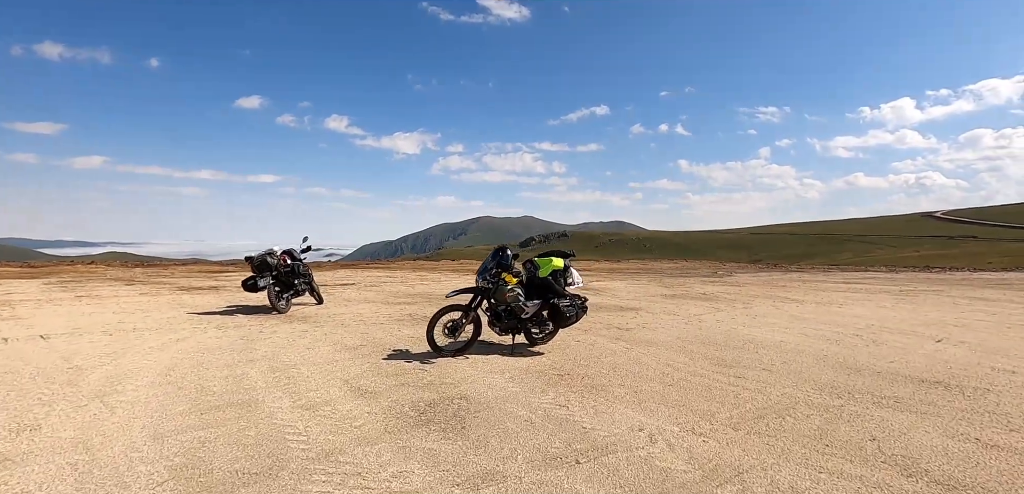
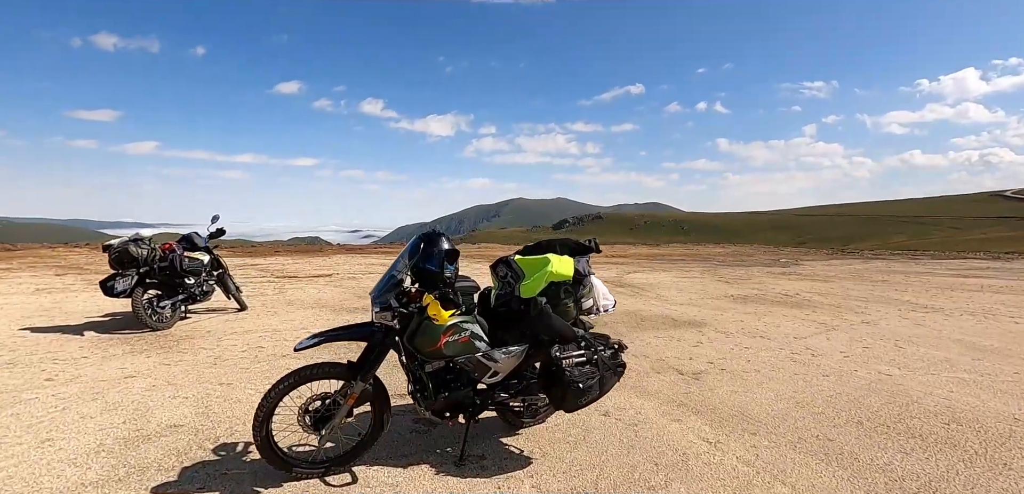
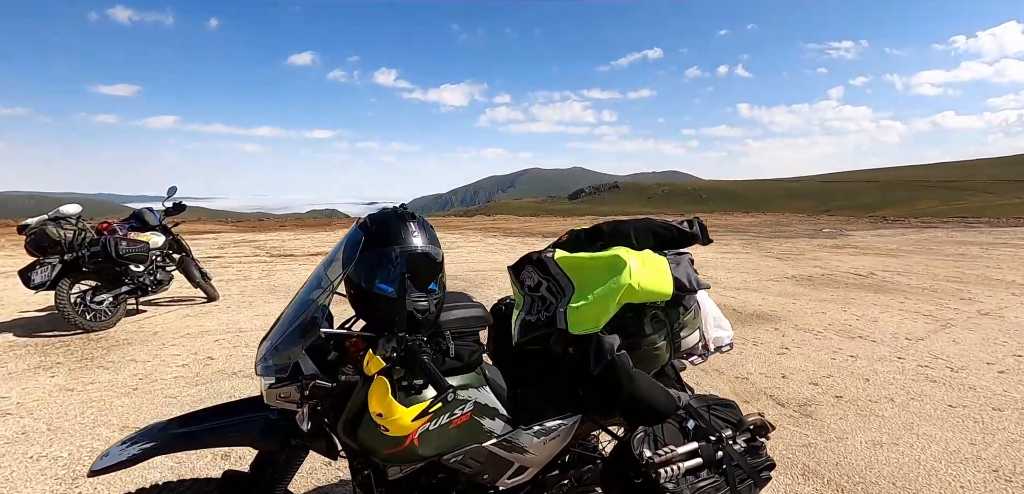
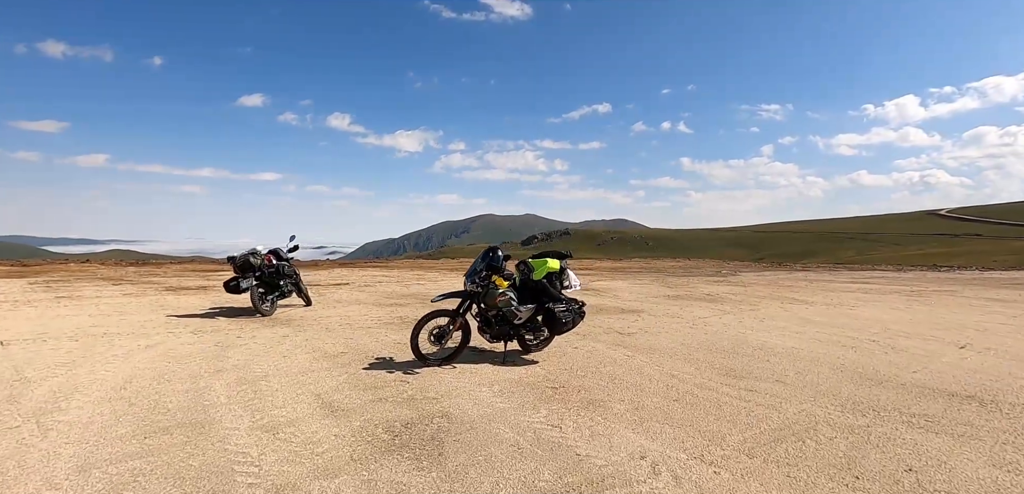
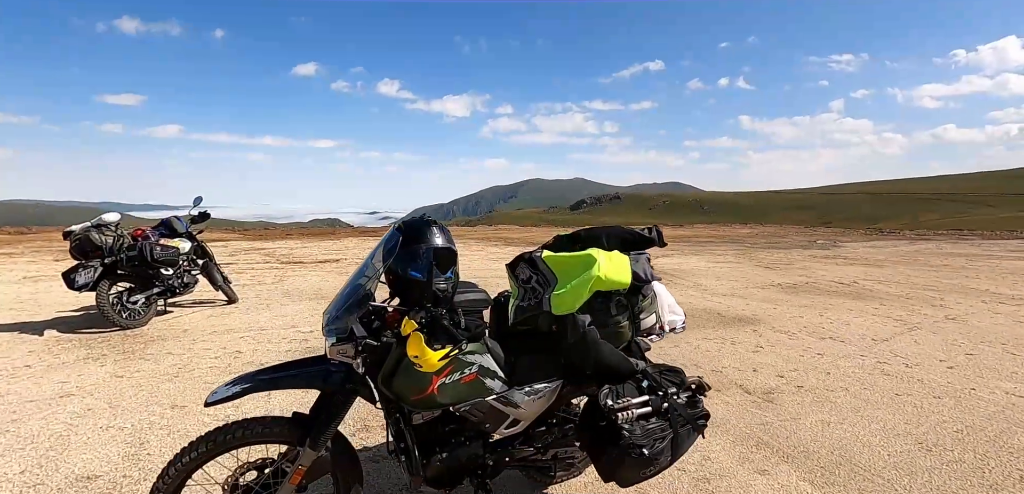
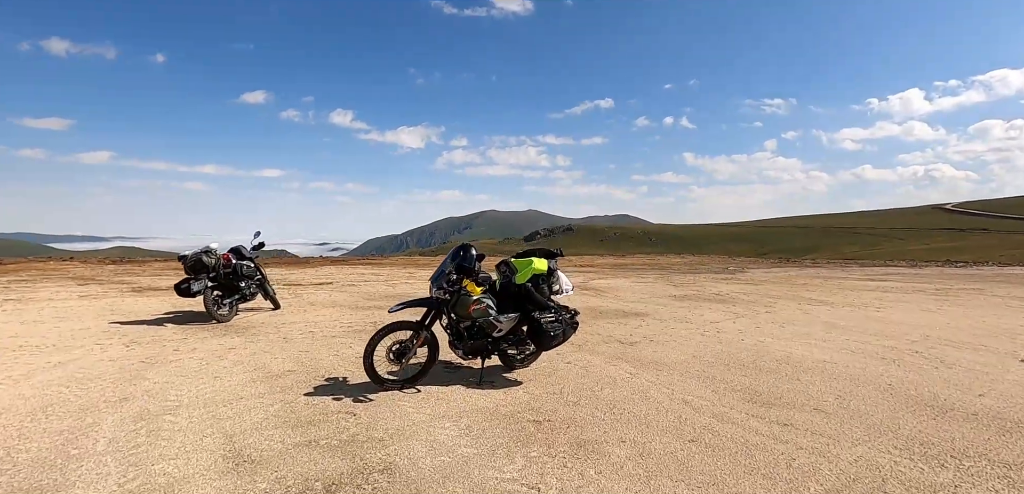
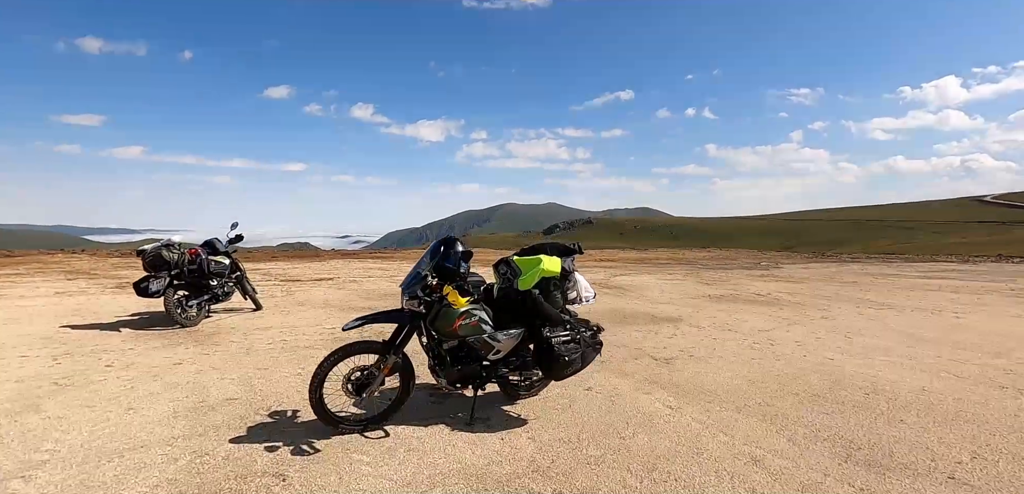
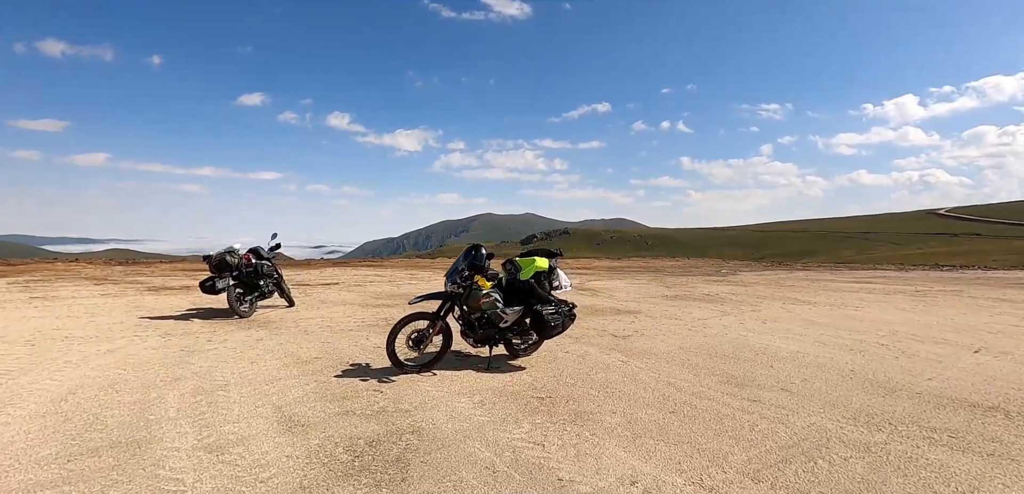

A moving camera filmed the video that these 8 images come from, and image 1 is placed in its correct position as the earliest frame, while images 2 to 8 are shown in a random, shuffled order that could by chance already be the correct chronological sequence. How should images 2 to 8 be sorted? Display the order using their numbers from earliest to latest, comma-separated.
4, 8, 6, 7, 2, 5, 3
